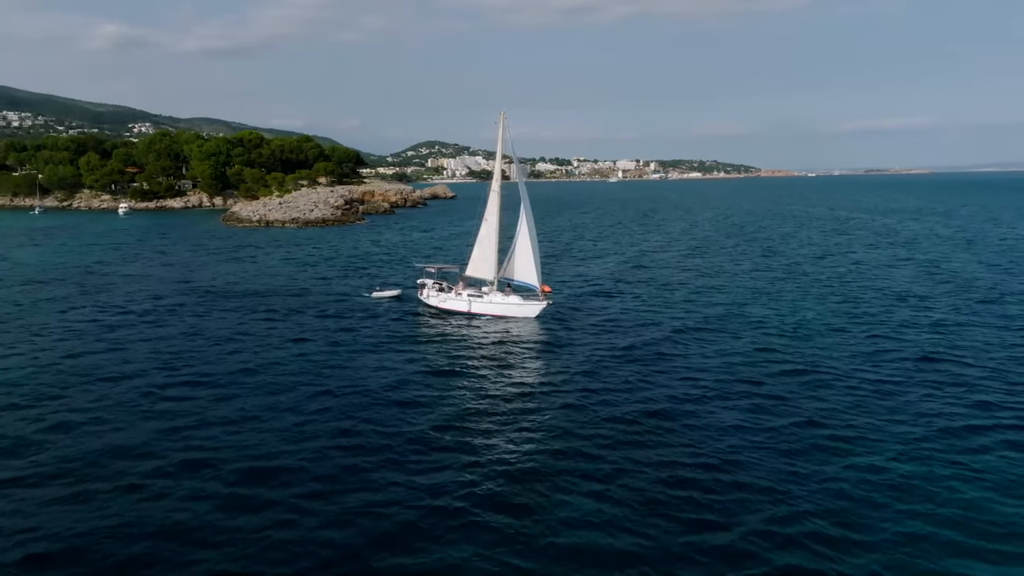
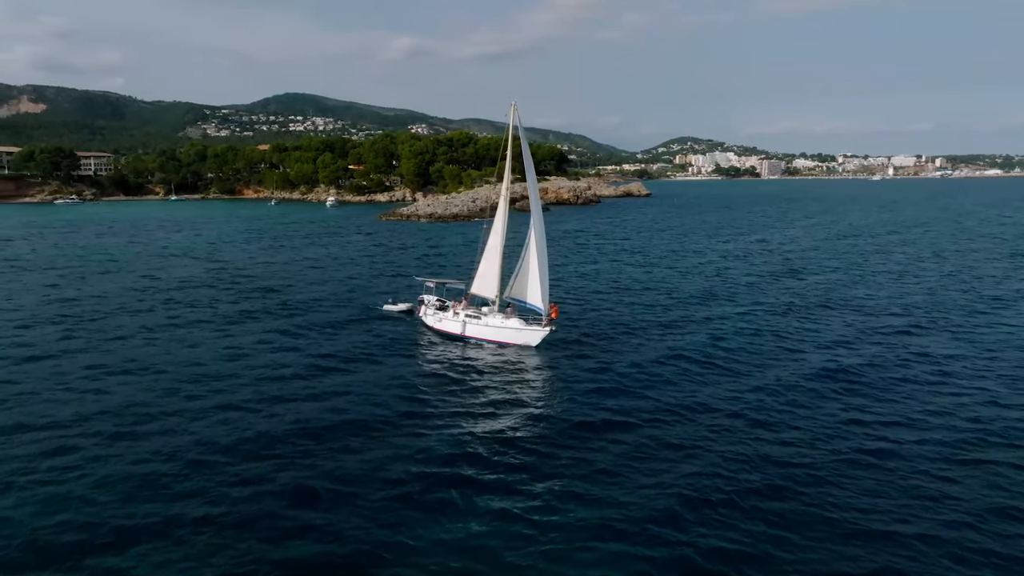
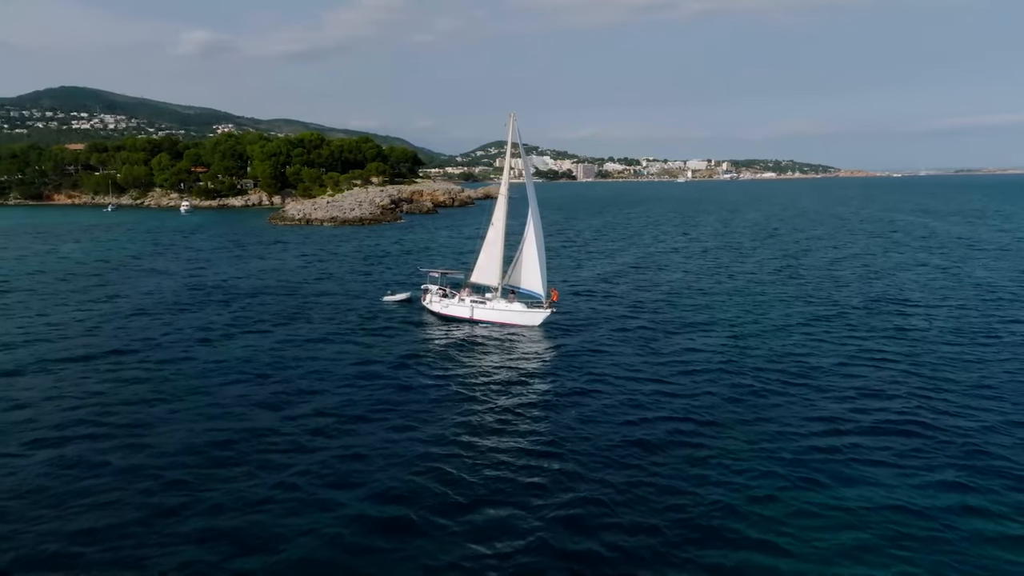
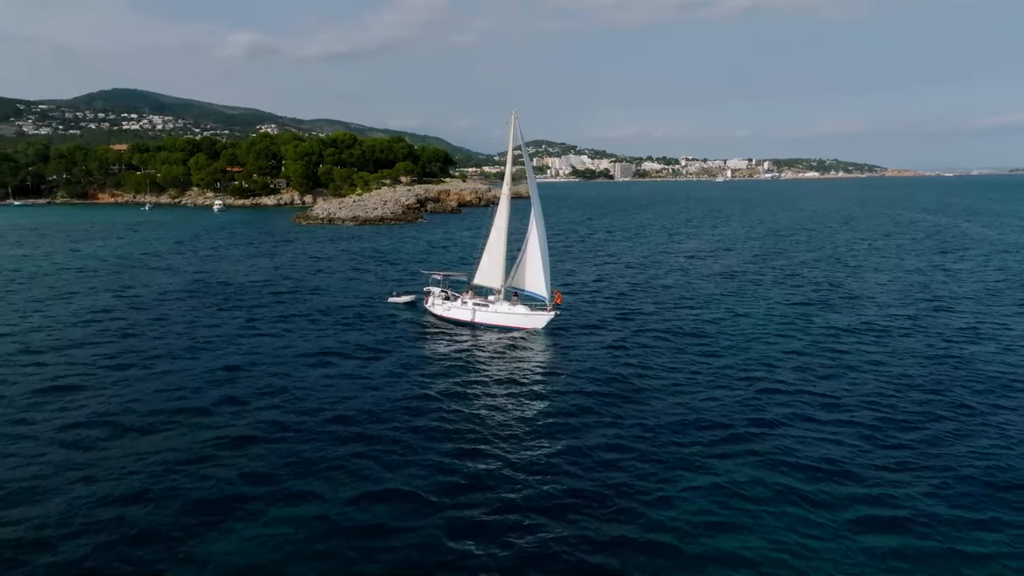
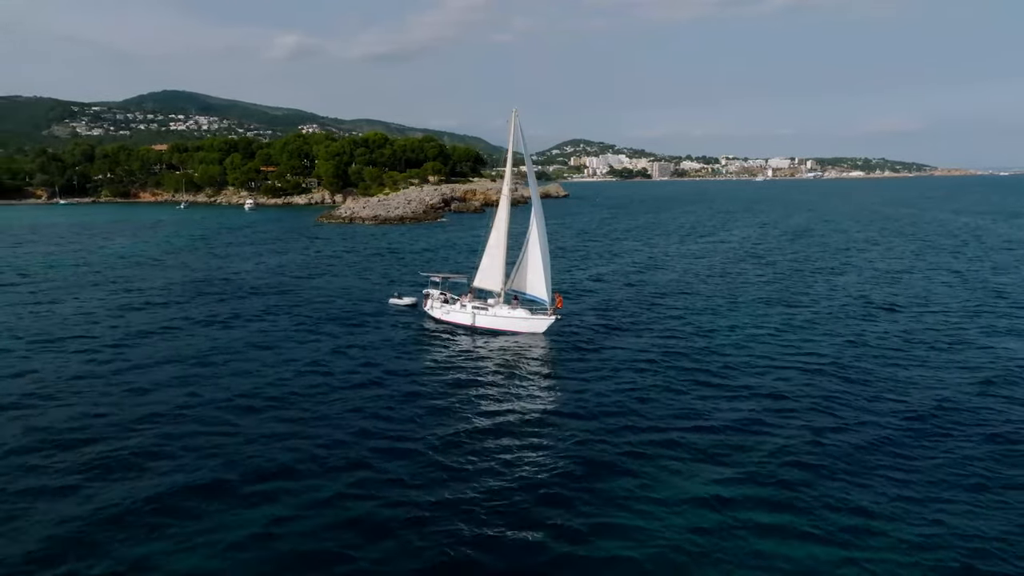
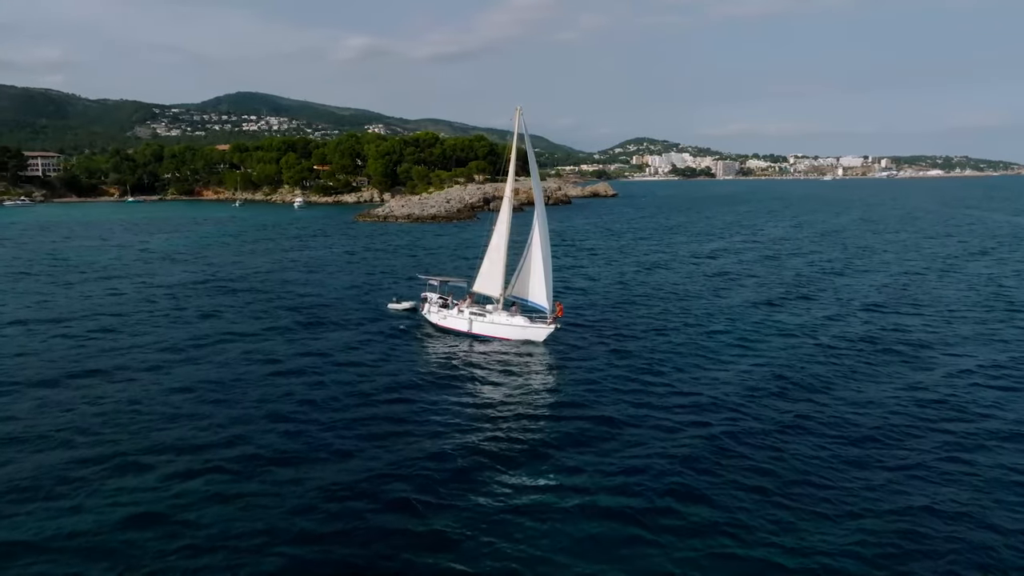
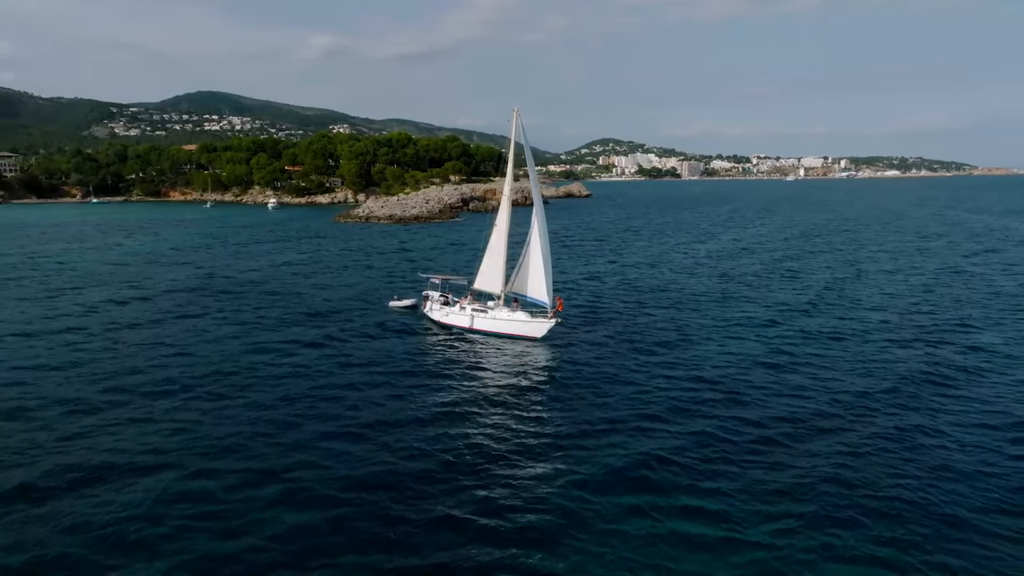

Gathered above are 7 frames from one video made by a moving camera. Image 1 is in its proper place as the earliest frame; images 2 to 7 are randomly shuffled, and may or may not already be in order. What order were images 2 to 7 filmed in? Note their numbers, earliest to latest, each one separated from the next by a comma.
3, 4, 5, 7, 6, 2
